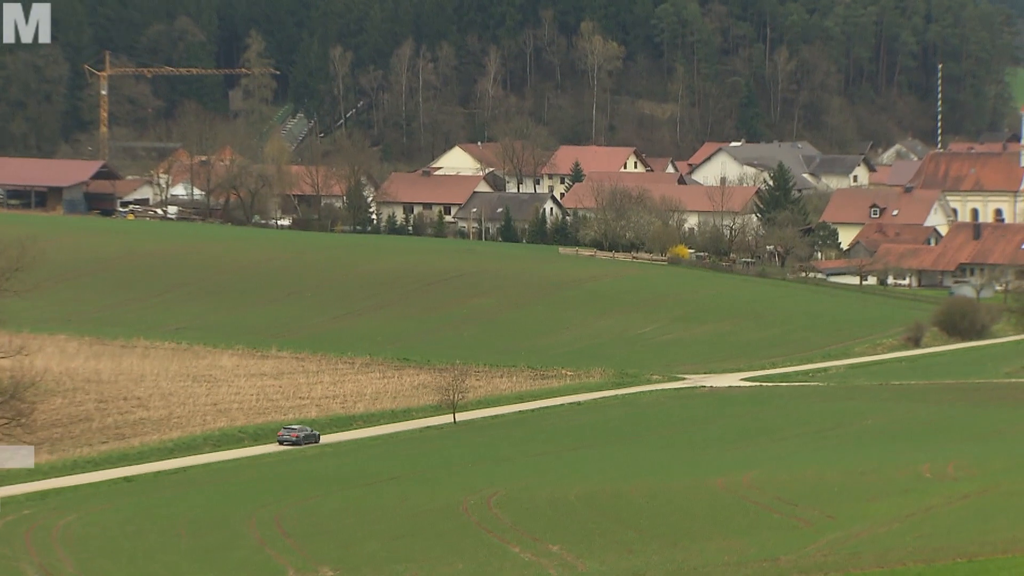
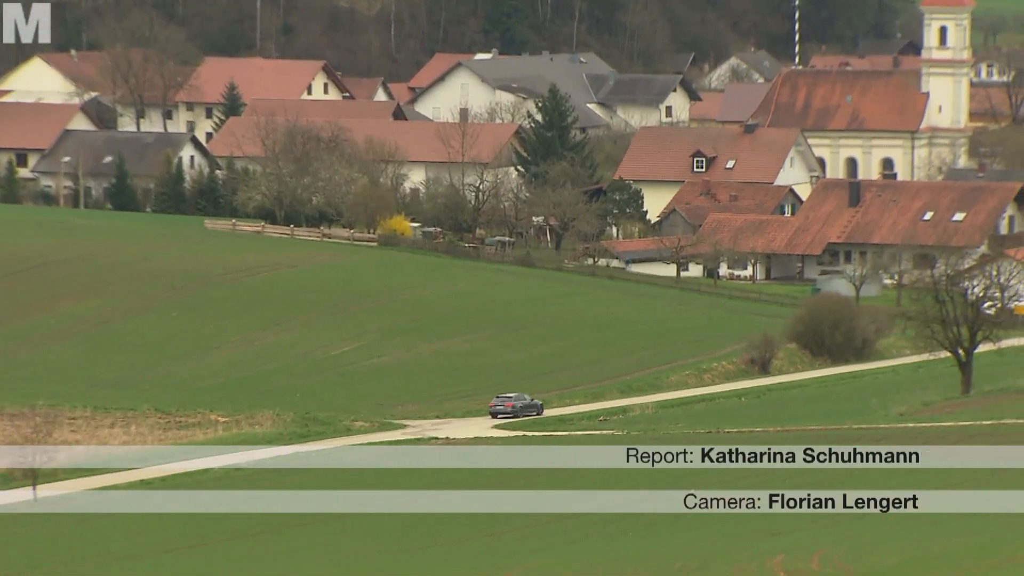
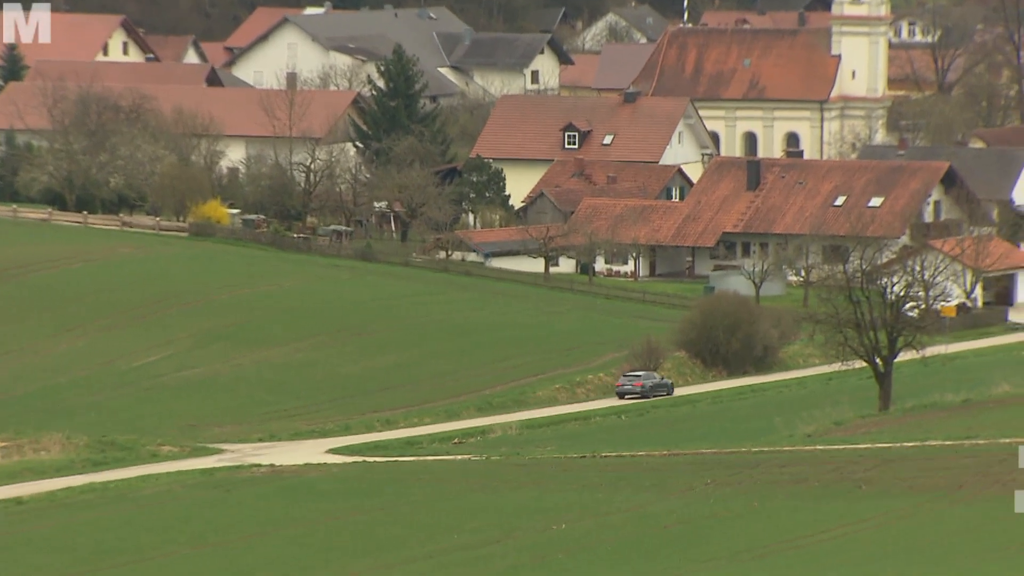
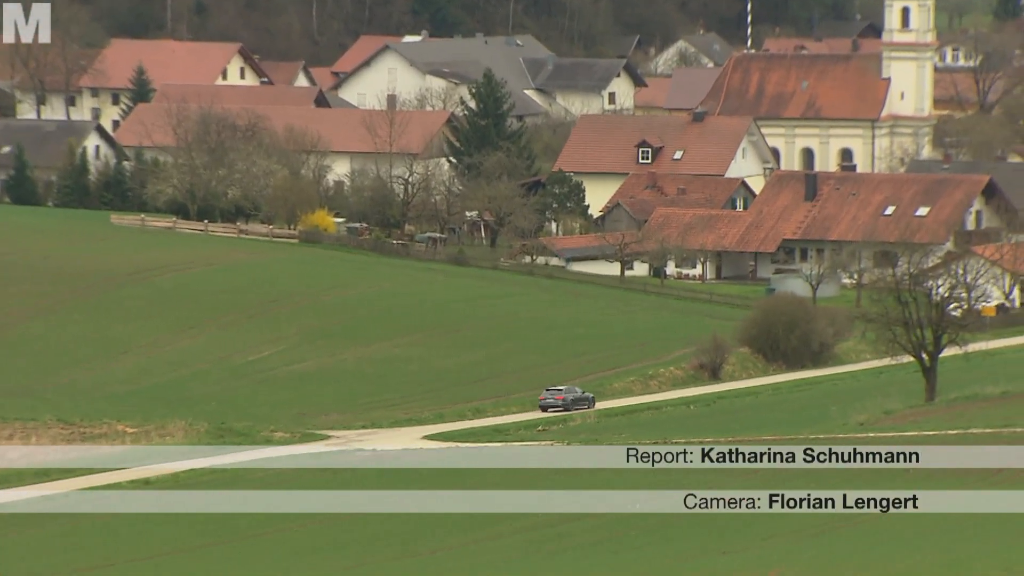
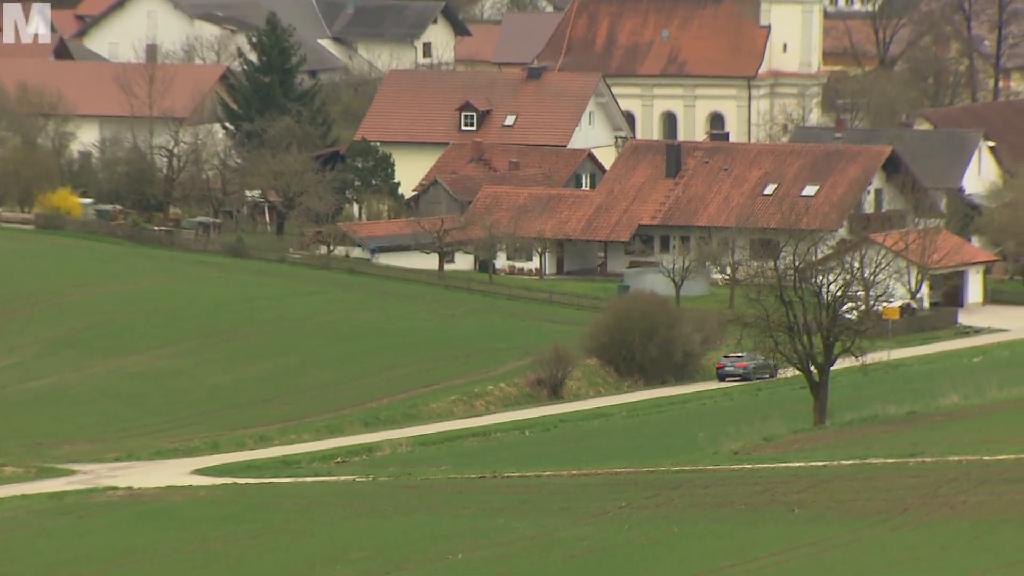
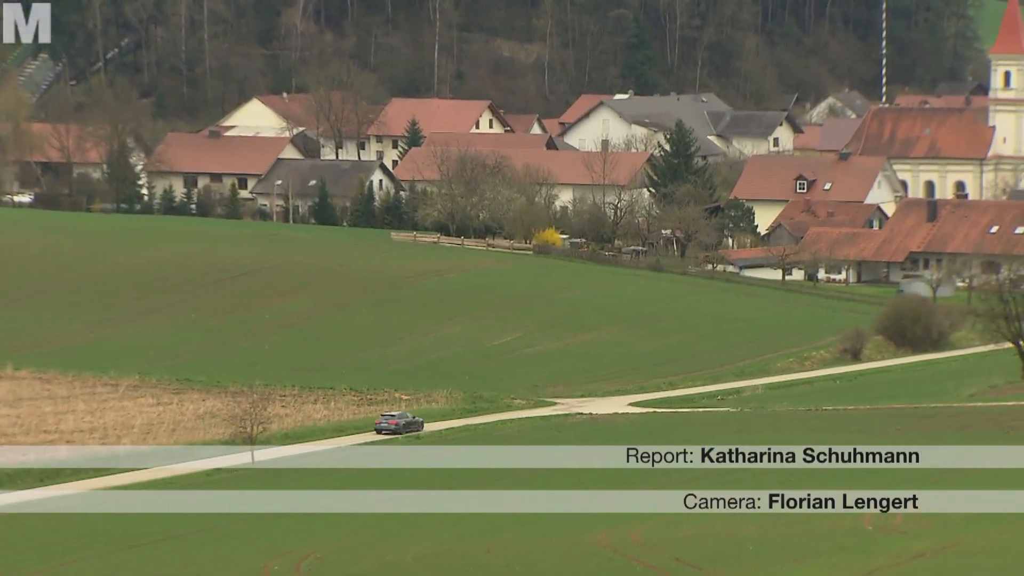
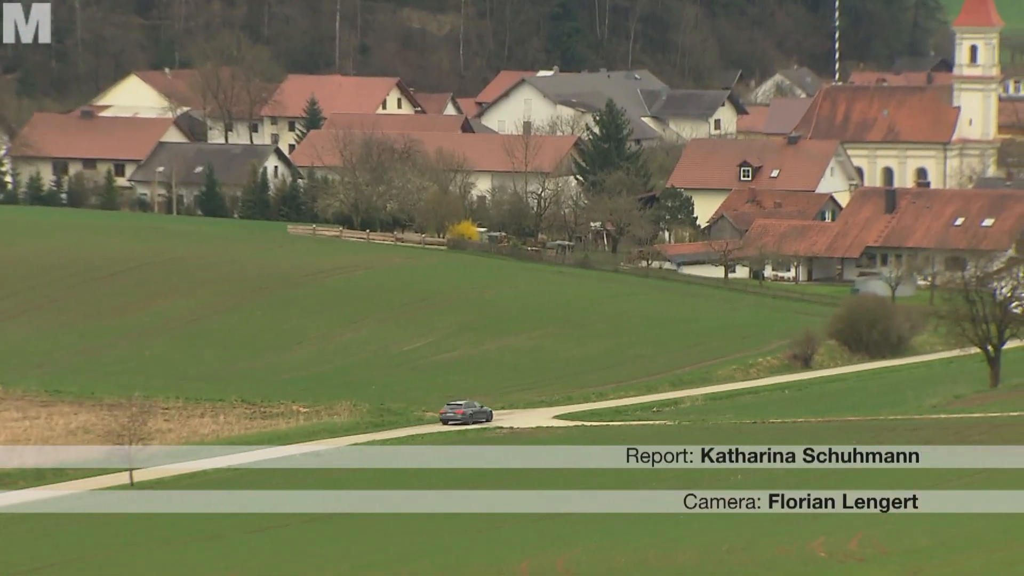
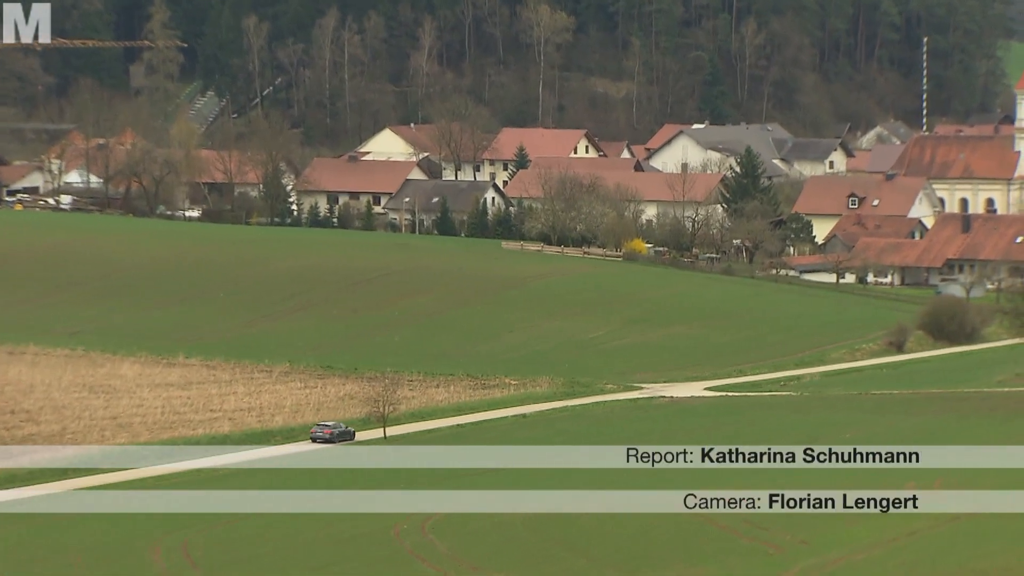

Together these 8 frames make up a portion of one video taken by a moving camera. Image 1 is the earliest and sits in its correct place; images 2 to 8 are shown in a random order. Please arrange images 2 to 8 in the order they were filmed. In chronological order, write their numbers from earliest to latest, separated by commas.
8, 6, 7, 2, 4, 3, 5
